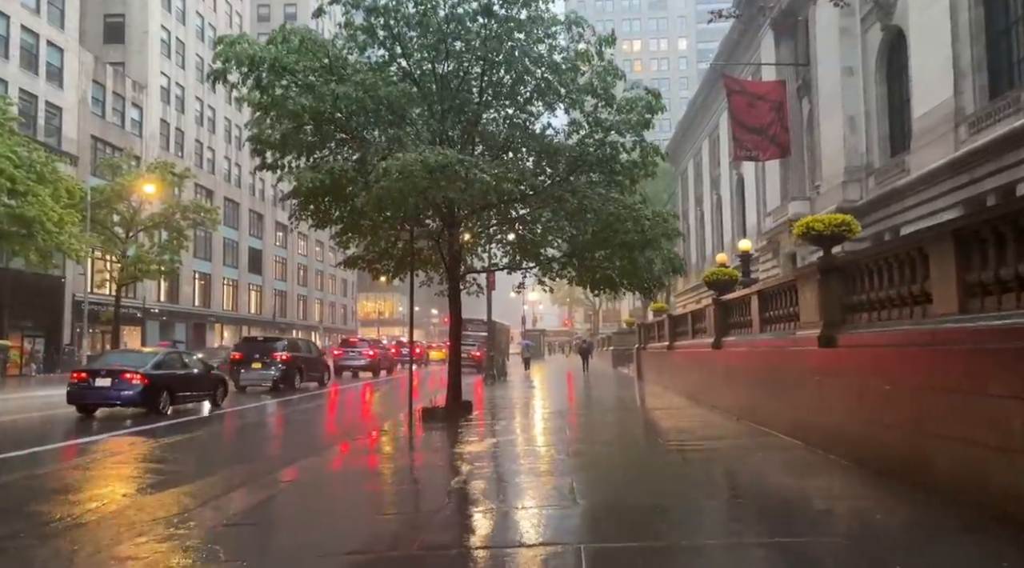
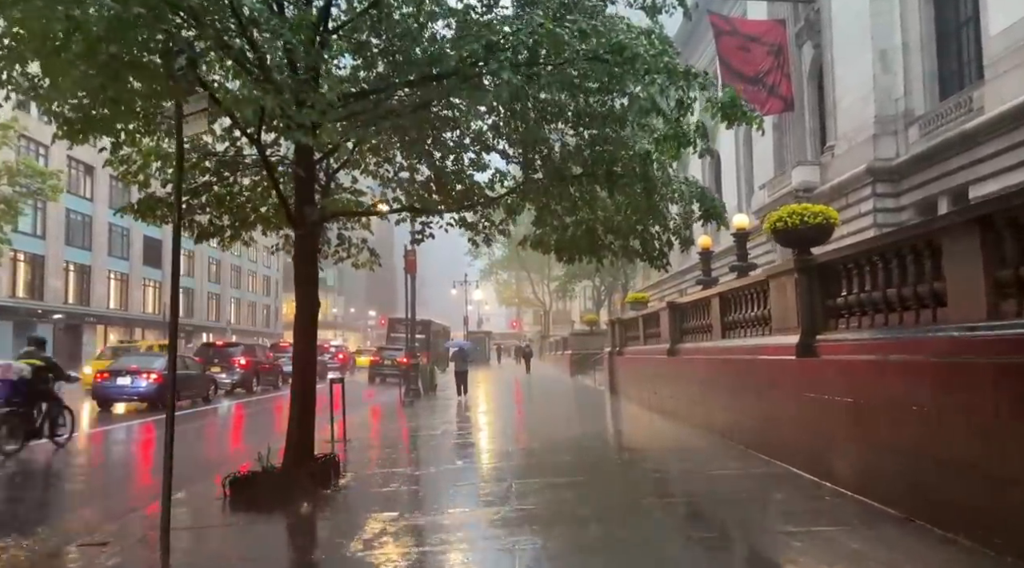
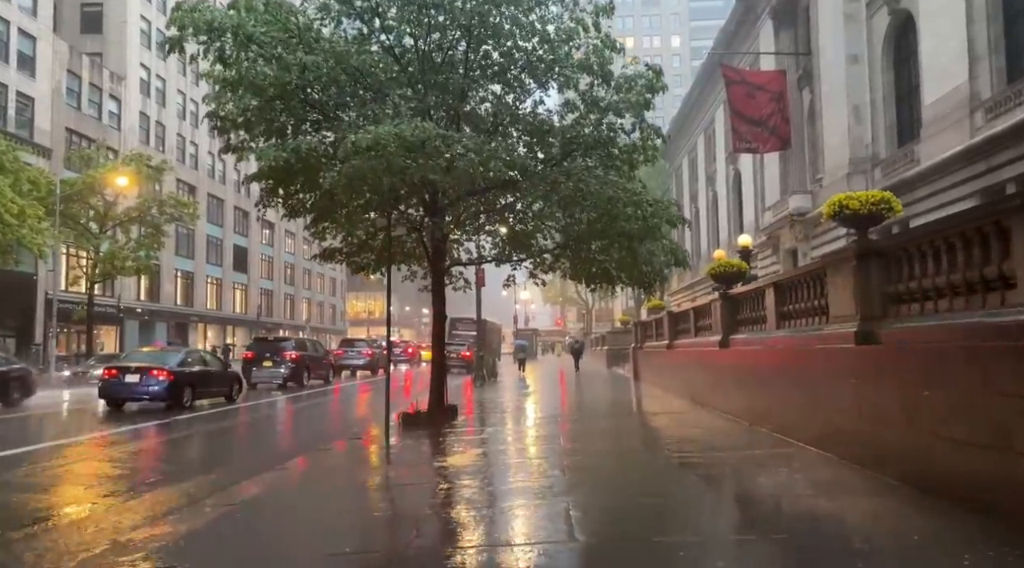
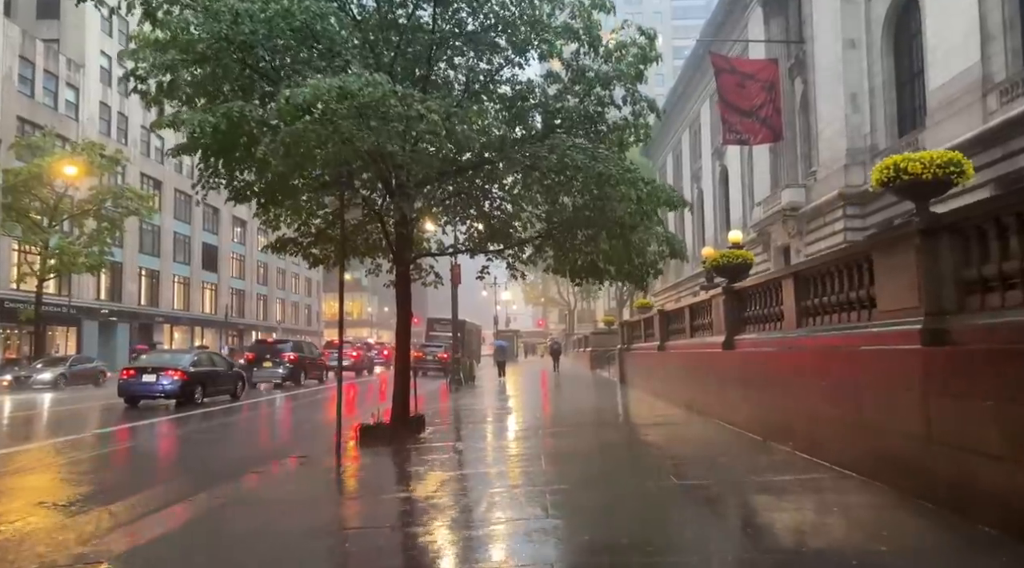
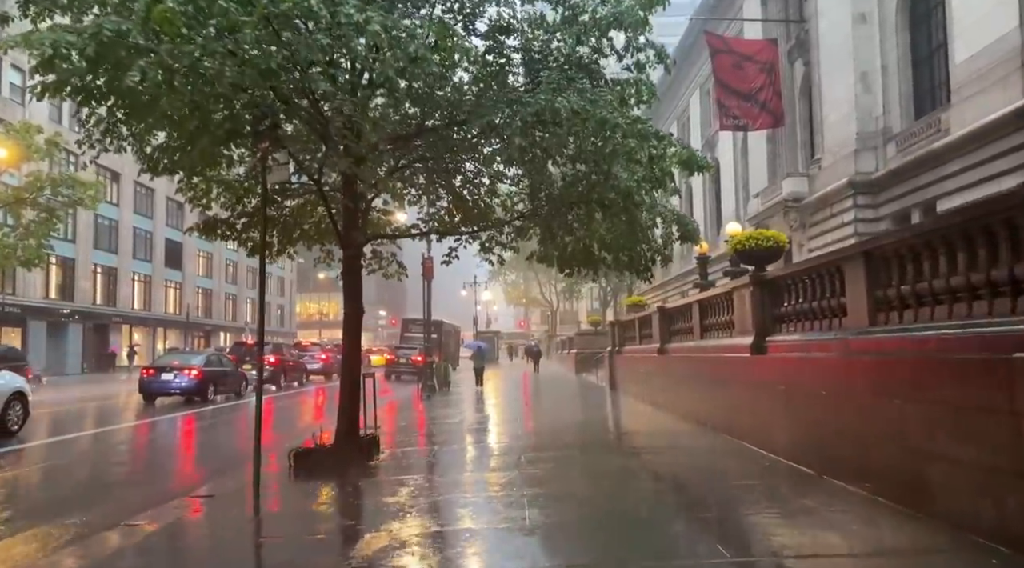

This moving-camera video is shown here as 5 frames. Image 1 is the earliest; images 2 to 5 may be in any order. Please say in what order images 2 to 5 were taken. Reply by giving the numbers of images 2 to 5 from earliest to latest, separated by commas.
3, 4, 5, 2
